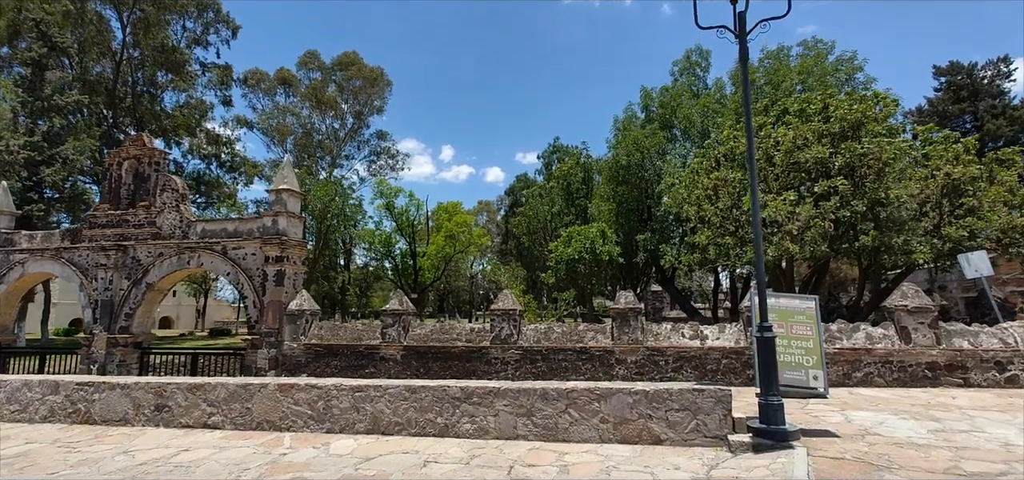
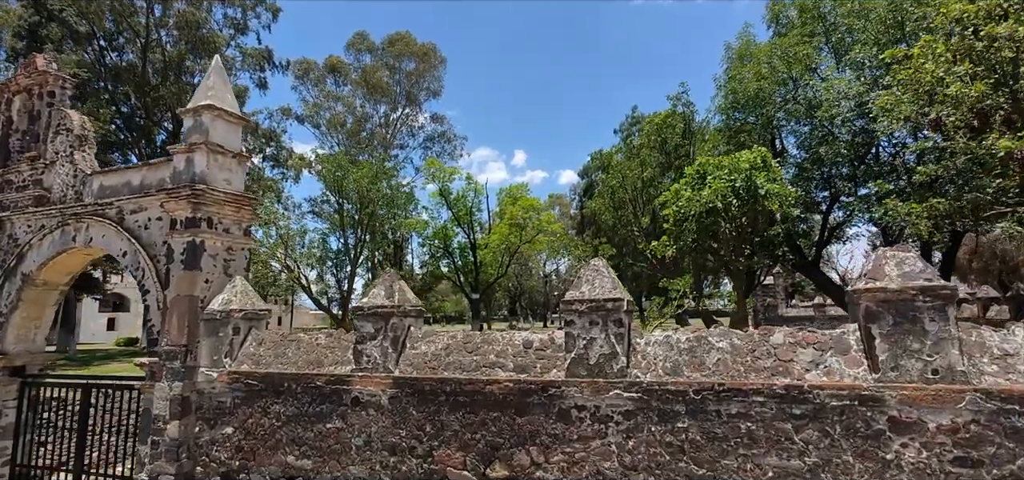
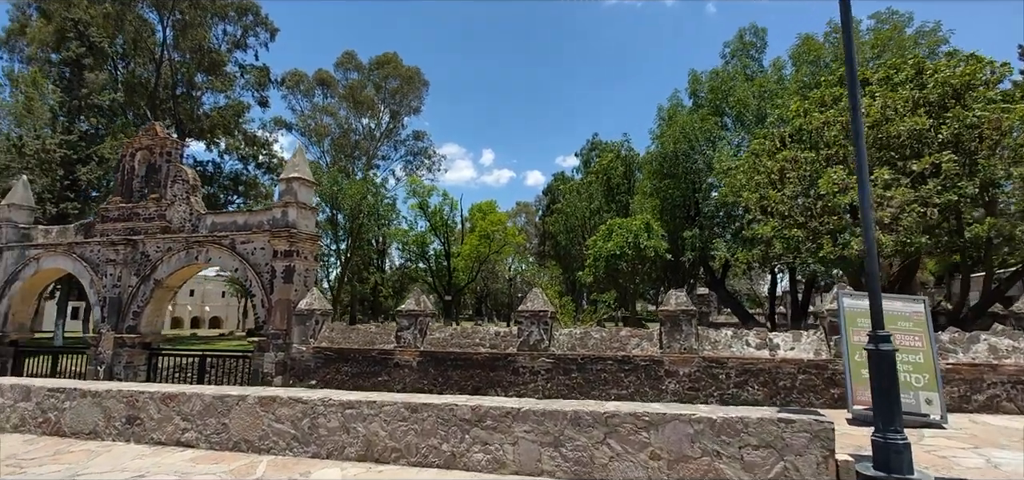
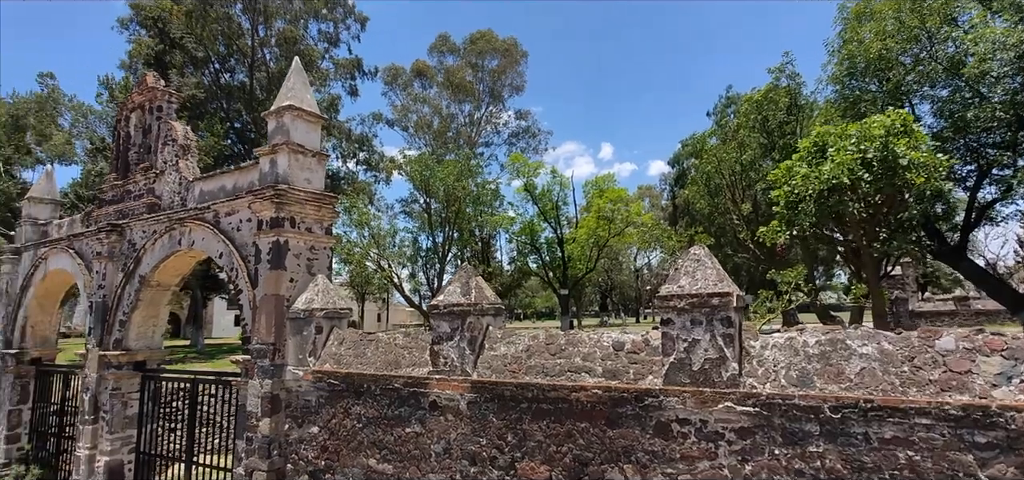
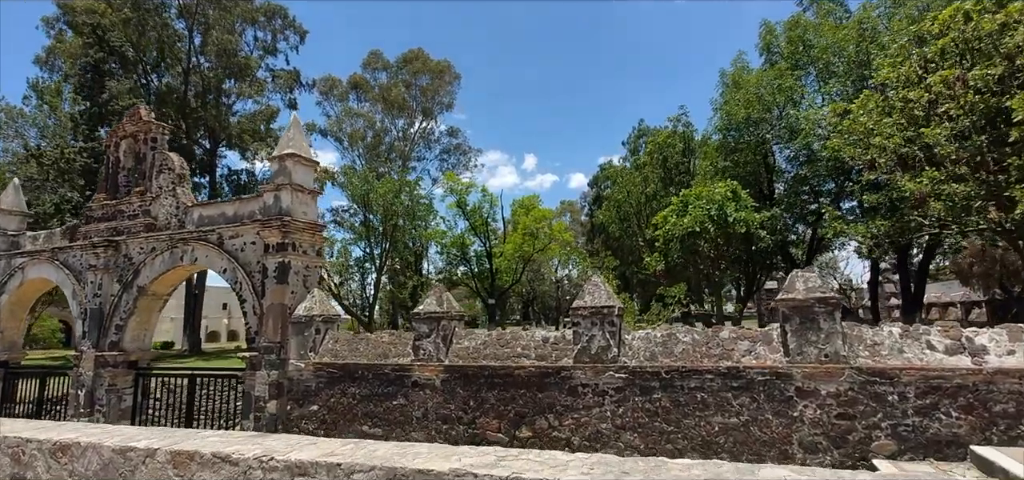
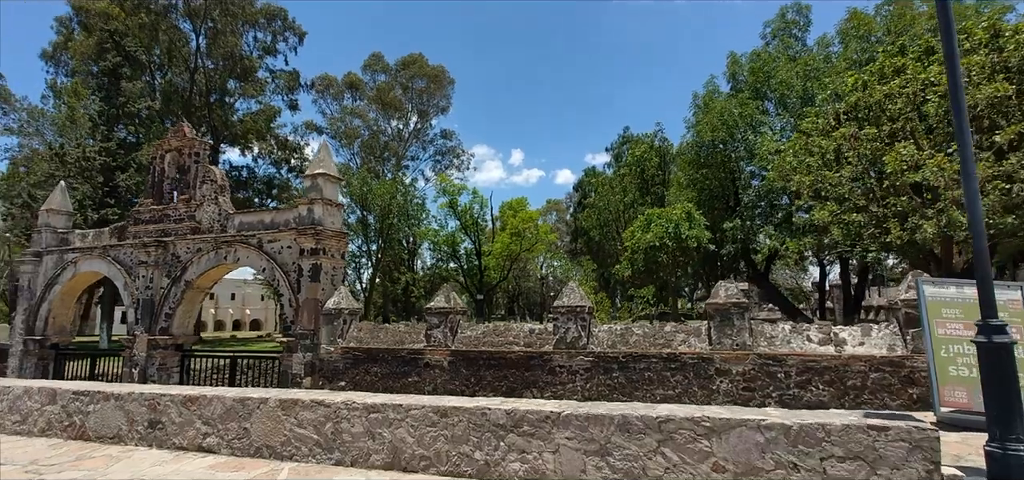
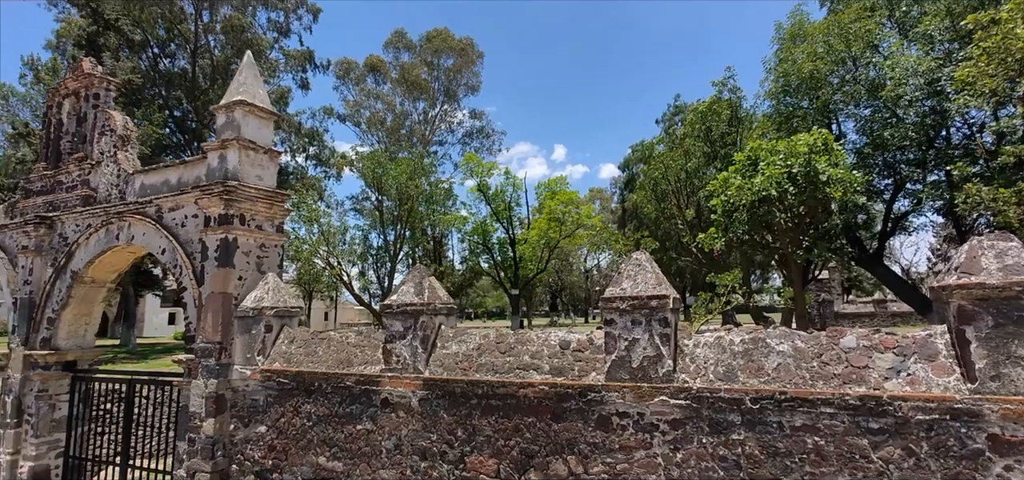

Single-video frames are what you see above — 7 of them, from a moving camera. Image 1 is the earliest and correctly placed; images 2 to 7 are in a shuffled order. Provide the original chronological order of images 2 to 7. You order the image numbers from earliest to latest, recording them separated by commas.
3, 6, 5, 2, 7, 4
